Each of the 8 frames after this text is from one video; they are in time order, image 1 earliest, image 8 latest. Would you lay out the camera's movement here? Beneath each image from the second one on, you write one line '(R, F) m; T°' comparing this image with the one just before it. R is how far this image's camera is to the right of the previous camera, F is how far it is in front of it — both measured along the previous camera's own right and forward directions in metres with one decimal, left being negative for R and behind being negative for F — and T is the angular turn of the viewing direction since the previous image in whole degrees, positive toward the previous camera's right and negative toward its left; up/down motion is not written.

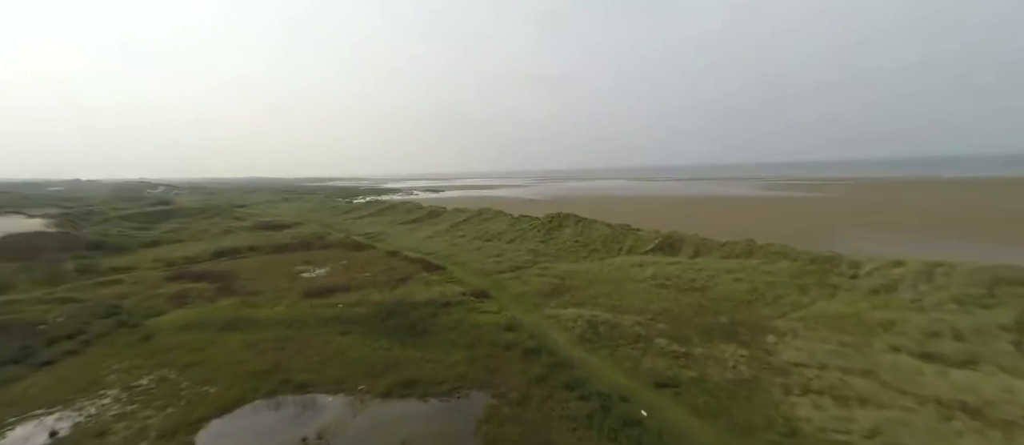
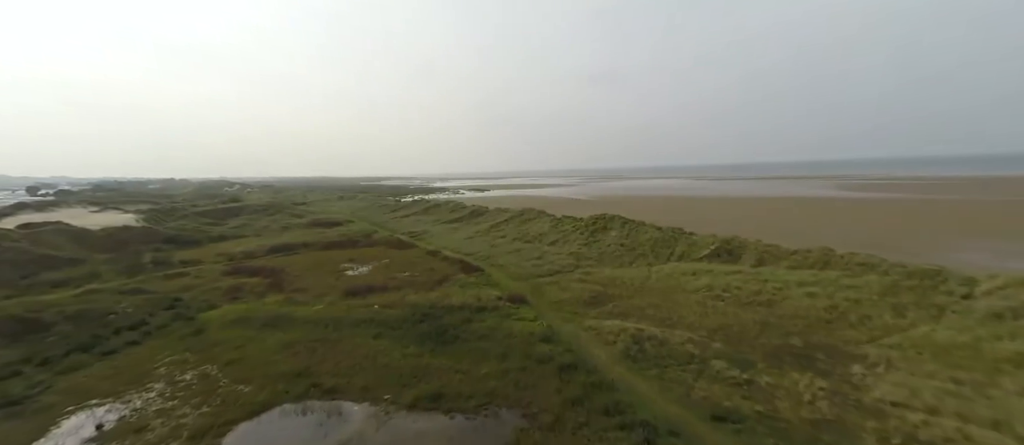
(+0.2, +0.9) m; -7°
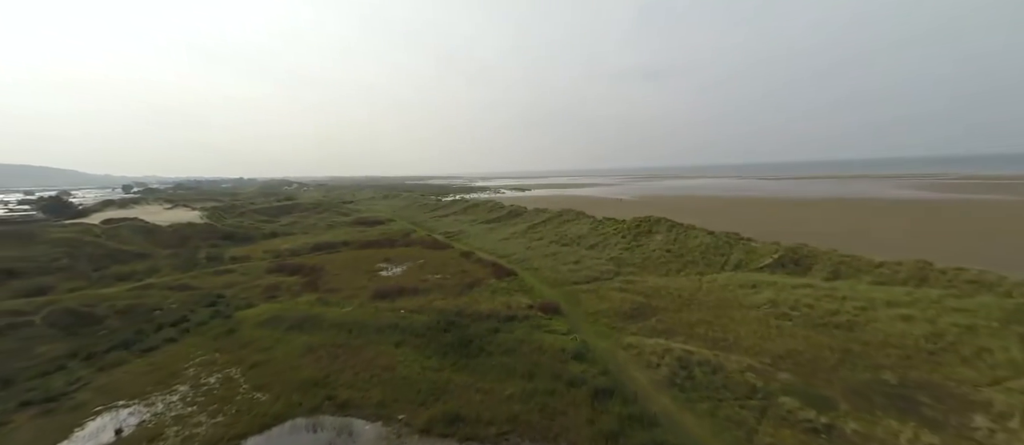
(+0.3, +1.1) m; -6°
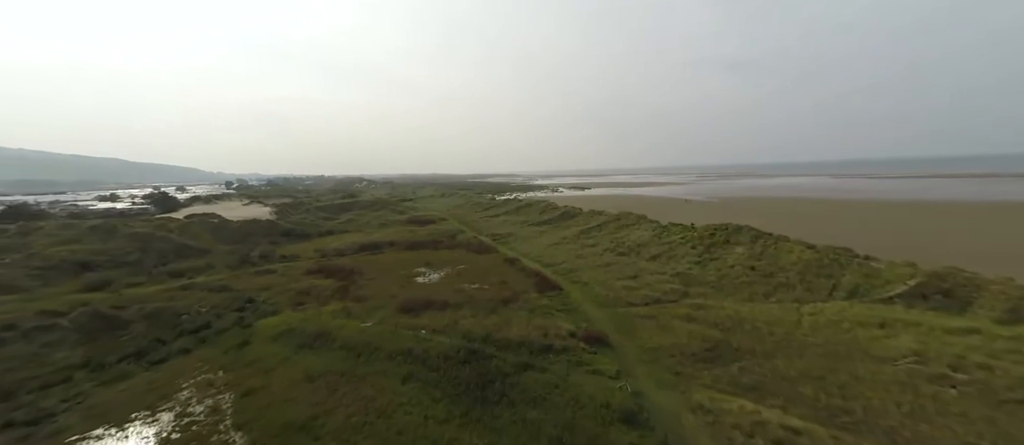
(+0.7, +2.6) m; -9°
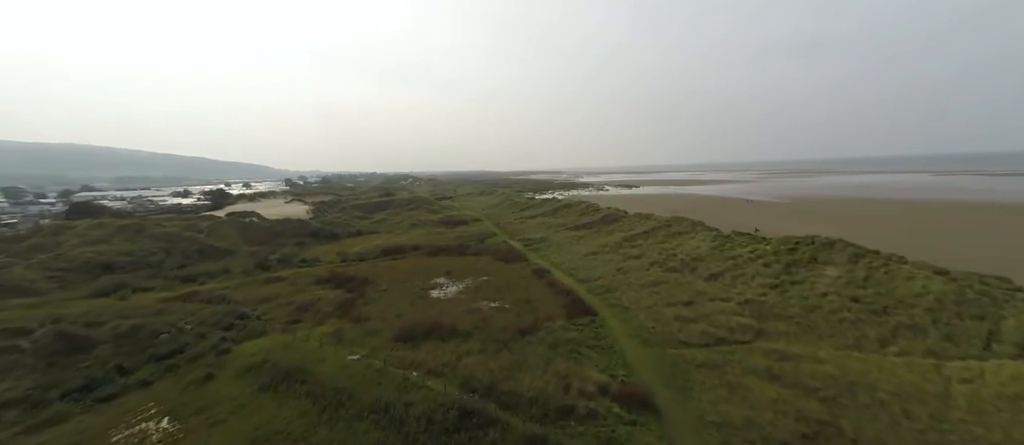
(+0.8, +3.0) m; -7°
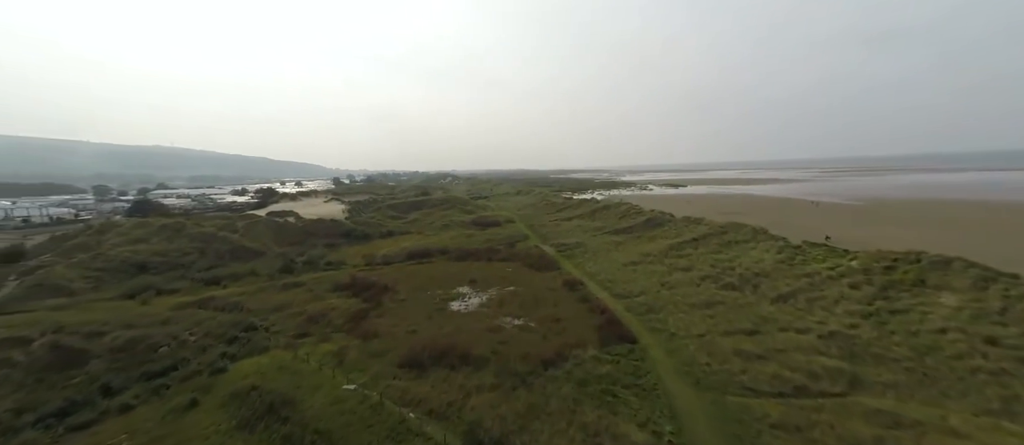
(+0.5, +2.0) m; -6°
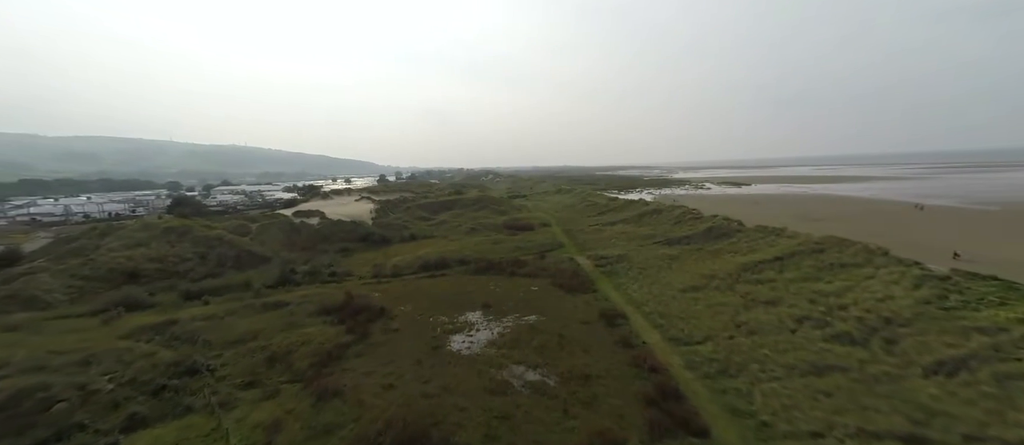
(+0.9, +4.2) m; -7°
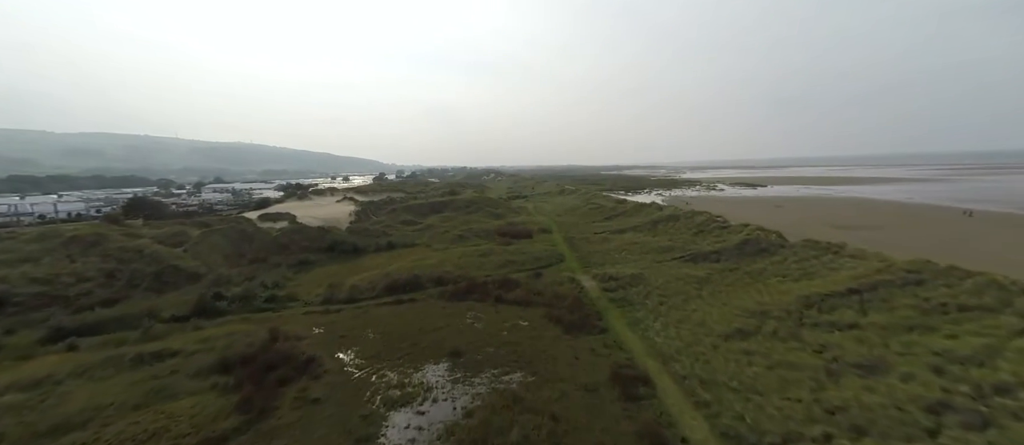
(+0.8, +4.7) m; -1°
